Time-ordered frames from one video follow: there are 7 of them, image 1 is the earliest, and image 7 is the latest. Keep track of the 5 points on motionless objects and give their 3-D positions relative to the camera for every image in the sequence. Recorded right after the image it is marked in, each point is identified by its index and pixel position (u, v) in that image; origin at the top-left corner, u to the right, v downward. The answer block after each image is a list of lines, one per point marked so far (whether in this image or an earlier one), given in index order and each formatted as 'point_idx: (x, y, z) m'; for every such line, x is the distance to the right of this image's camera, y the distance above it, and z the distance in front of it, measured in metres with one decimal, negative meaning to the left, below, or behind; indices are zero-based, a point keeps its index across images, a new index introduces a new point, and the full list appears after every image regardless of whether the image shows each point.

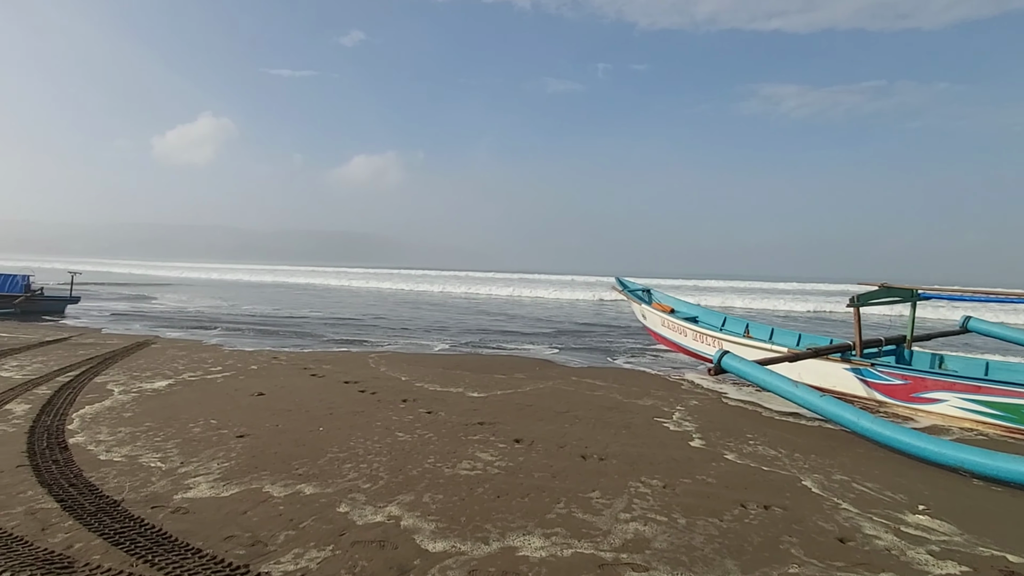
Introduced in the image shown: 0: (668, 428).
0: (+2.3, -2.0, +7.2) m
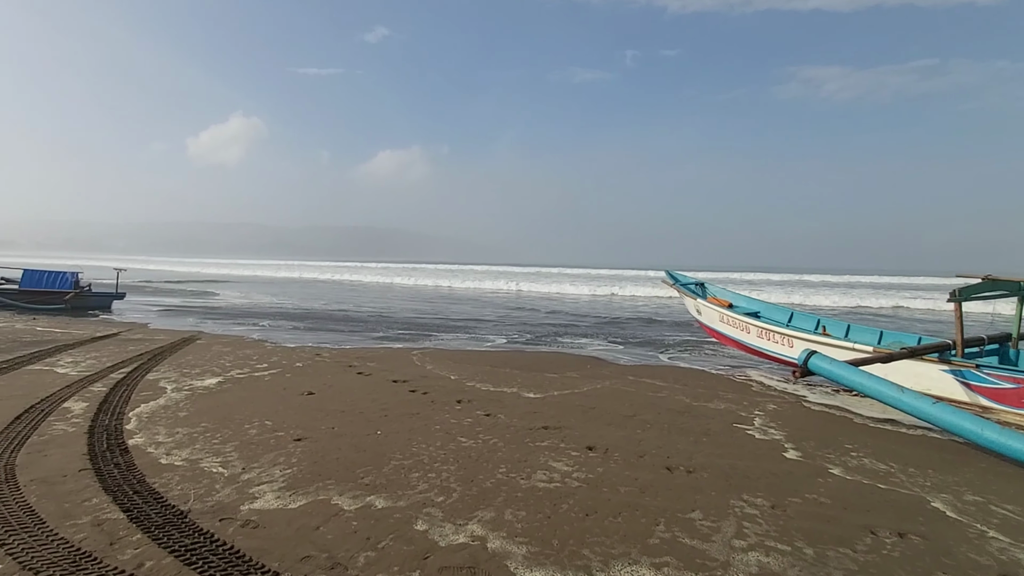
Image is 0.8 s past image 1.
0: (+3.2, -1.9, +6.5) m
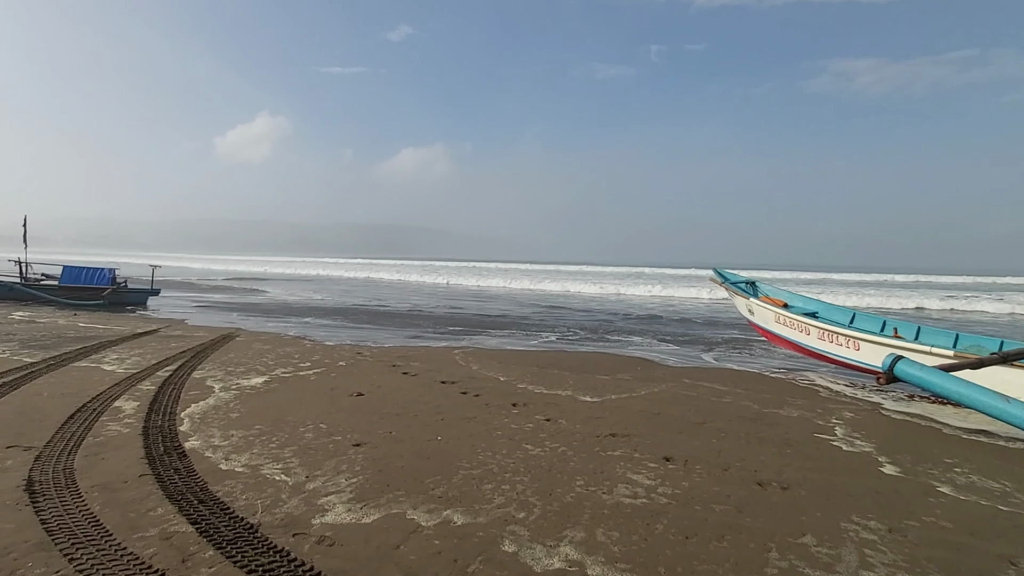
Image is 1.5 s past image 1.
0: (+3.9, -1.9, +6.0) m
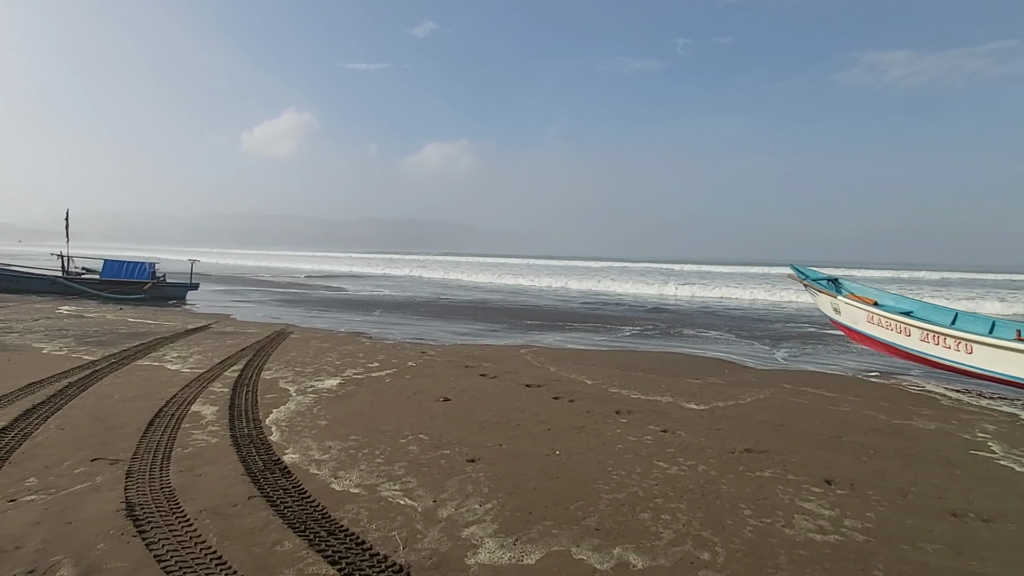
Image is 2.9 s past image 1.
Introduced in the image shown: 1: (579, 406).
0: (+5.3, -1.9, +5.3) m
1: (+0.9, -1.6, +6.8) m
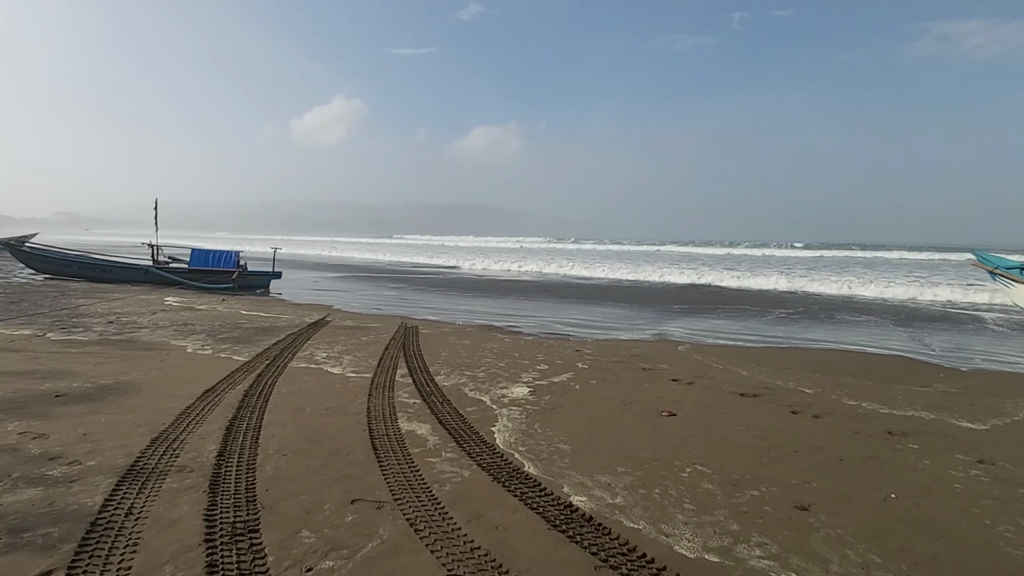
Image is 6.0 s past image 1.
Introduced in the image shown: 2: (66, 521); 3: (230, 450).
0: (+7.9, -1.9, +3.9) m
1: (+3.7, -1.5, +5.7) m
2: (-3.0, -1.6, +3.4) m
3: (-2.6, -1.5, +4.6) m
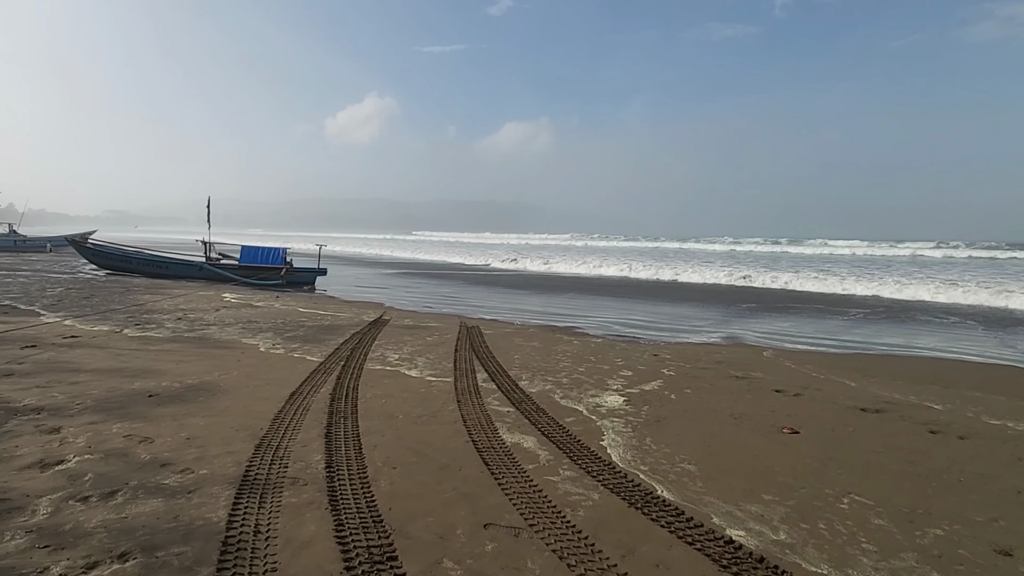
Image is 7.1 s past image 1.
0: (+8.9, -2.0, +3.0) m
1: (+4.8, -1.6, +5.1) m
2: (-2.0, -1.6, +3.1) m
3: (-1.5, -1.5, +4.3) m
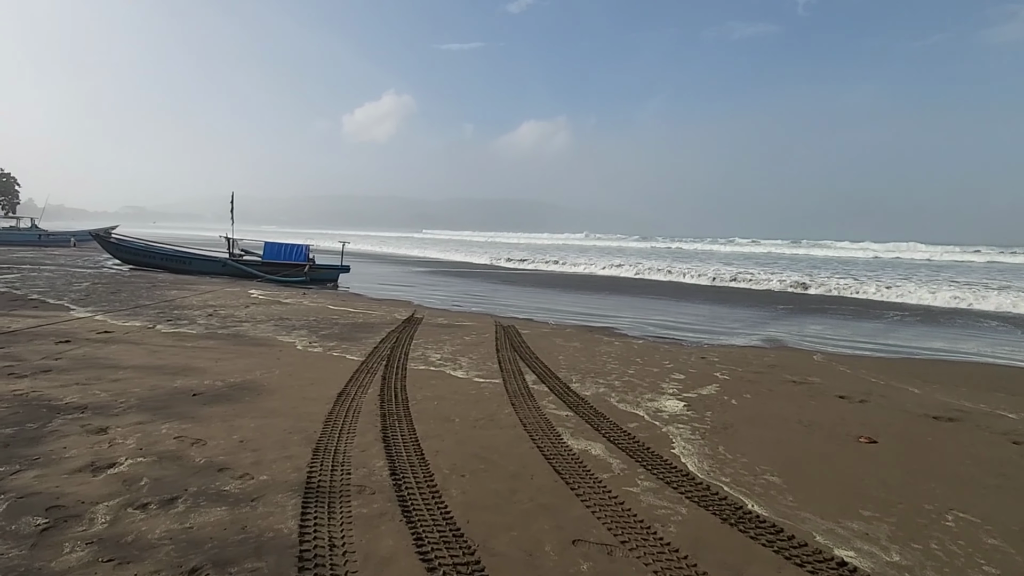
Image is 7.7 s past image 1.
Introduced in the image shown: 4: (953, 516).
0: (+9.5, -2.0, +2.6) m
1: (+5.4, -1.6, +4.7) m
2: (-1.4, -1.6, +2.9) m
3: (-0.9, -1.5, +4.1) m
4: (+3.2, -1.7, +3.7) m
